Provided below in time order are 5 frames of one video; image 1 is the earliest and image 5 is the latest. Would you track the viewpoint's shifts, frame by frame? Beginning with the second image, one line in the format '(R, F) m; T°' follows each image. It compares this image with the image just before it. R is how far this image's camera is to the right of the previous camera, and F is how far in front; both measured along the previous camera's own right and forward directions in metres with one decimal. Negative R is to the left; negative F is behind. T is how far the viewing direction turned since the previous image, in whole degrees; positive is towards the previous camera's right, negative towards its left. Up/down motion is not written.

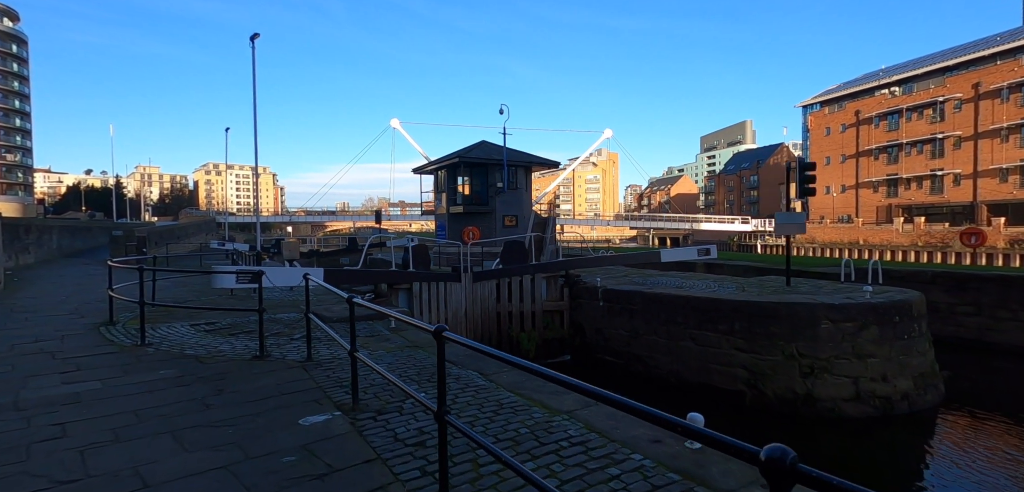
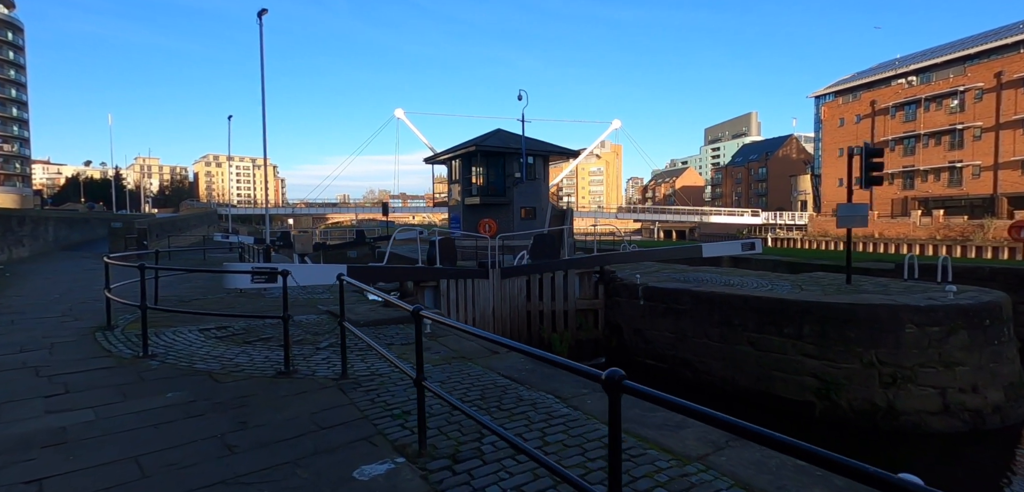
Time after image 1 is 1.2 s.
(-0.8, +1.0) m; 0°
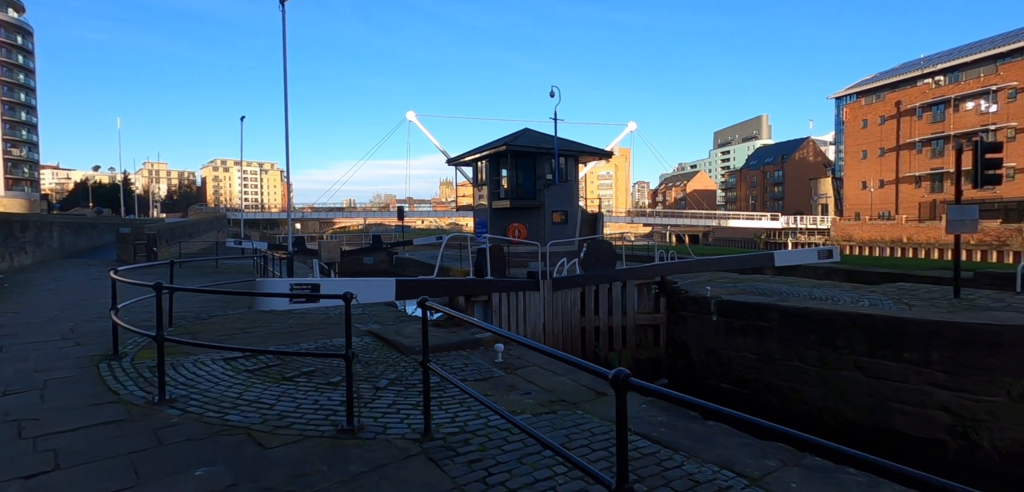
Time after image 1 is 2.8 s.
(-1.0, +1.3) m; -1°
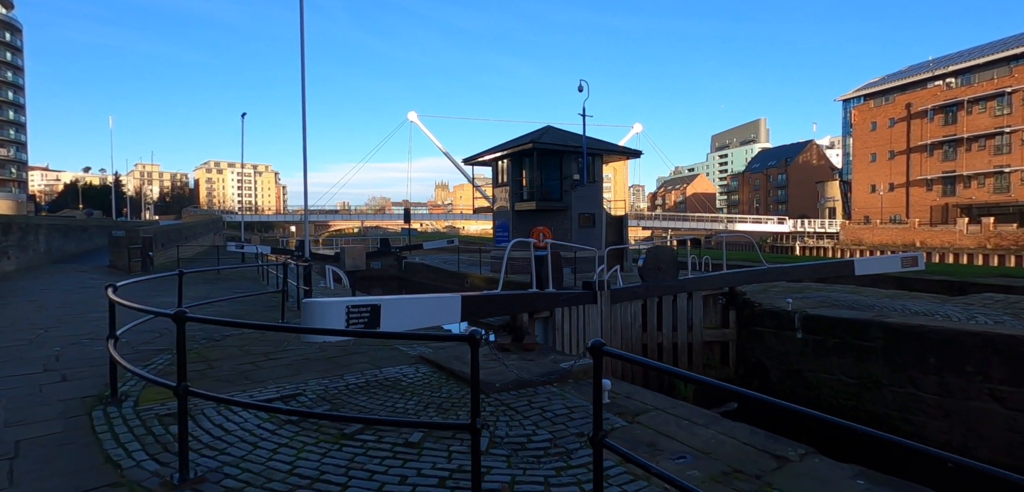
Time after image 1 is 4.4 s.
(-1.1, +1.4) m; +1°
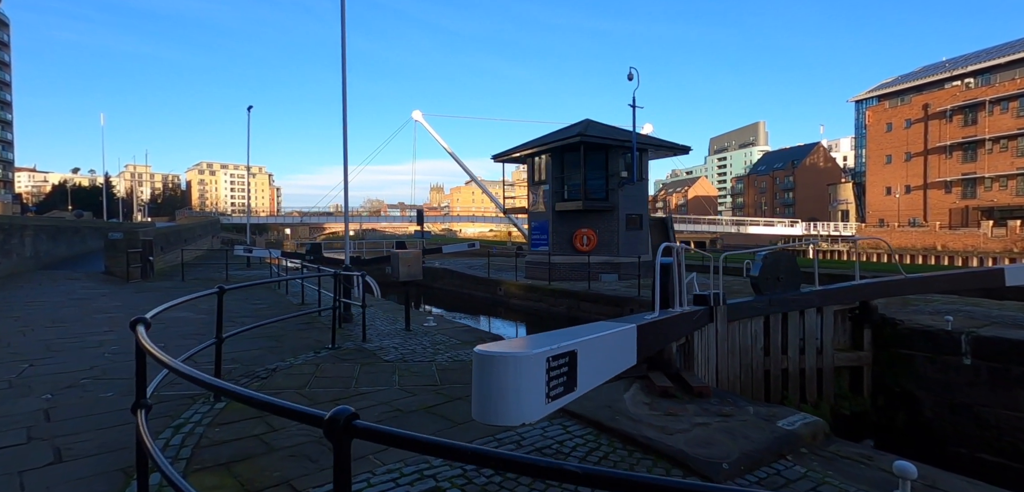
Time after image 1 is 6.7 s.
(-1.6, +1.8) m; +1°
